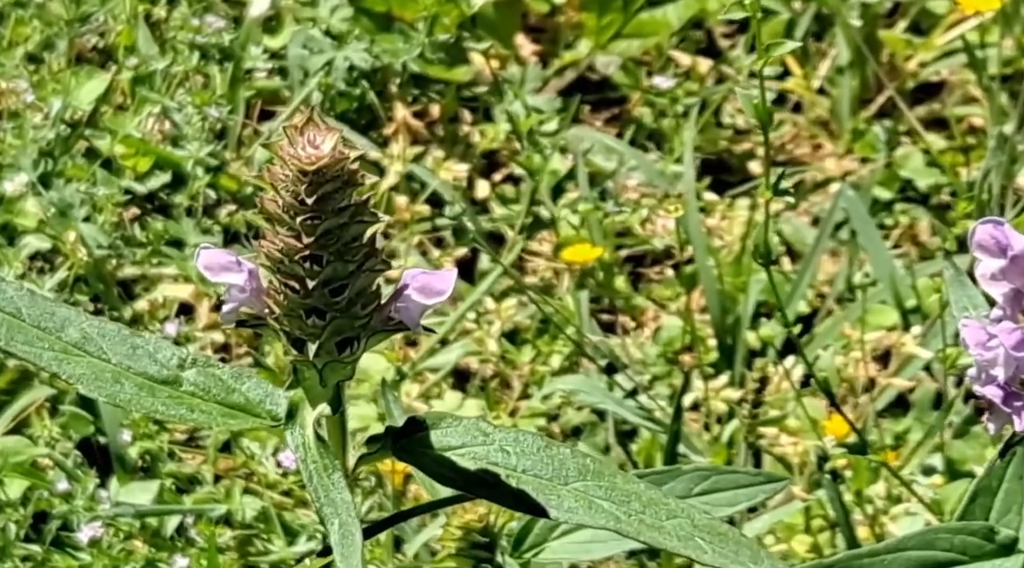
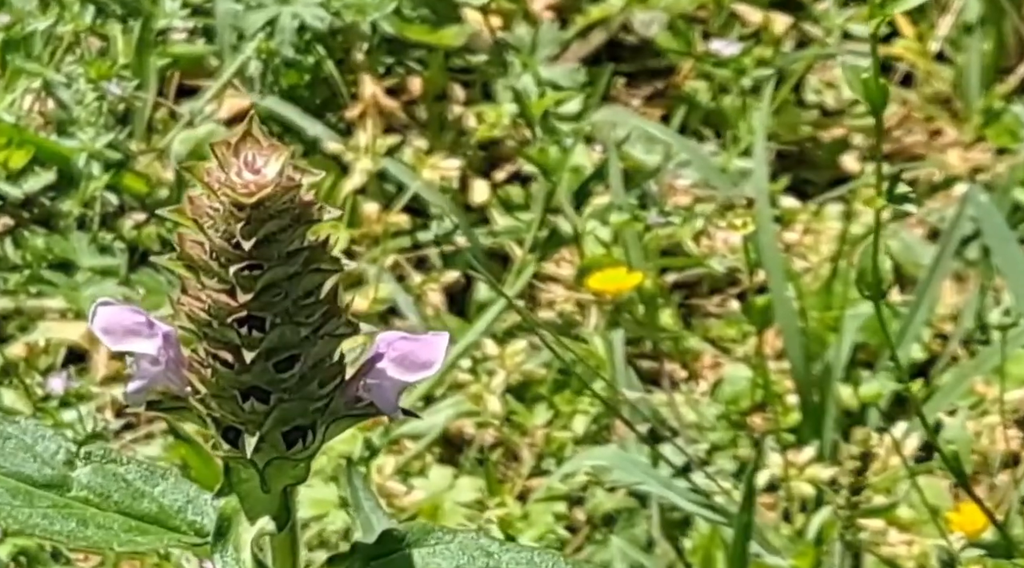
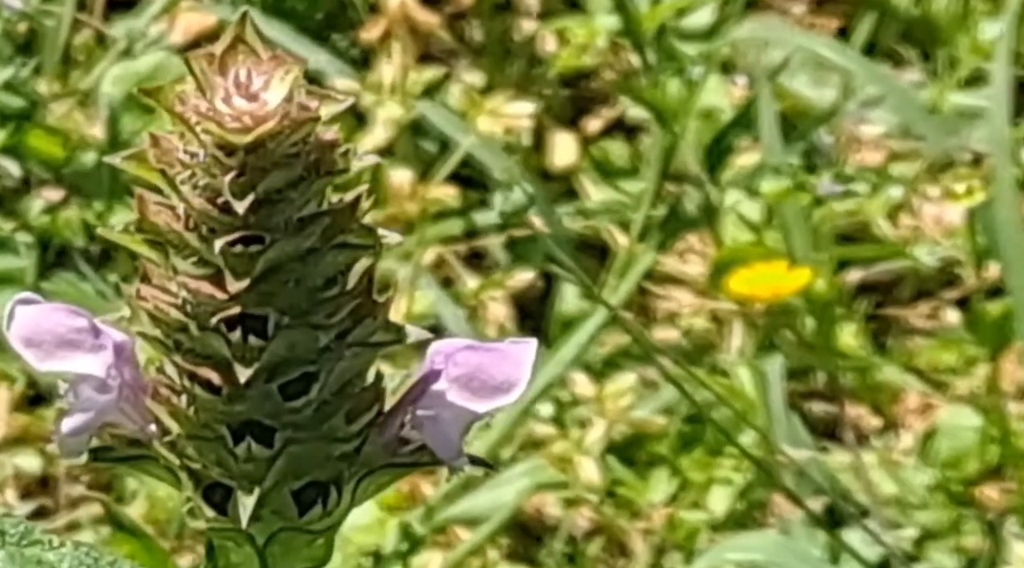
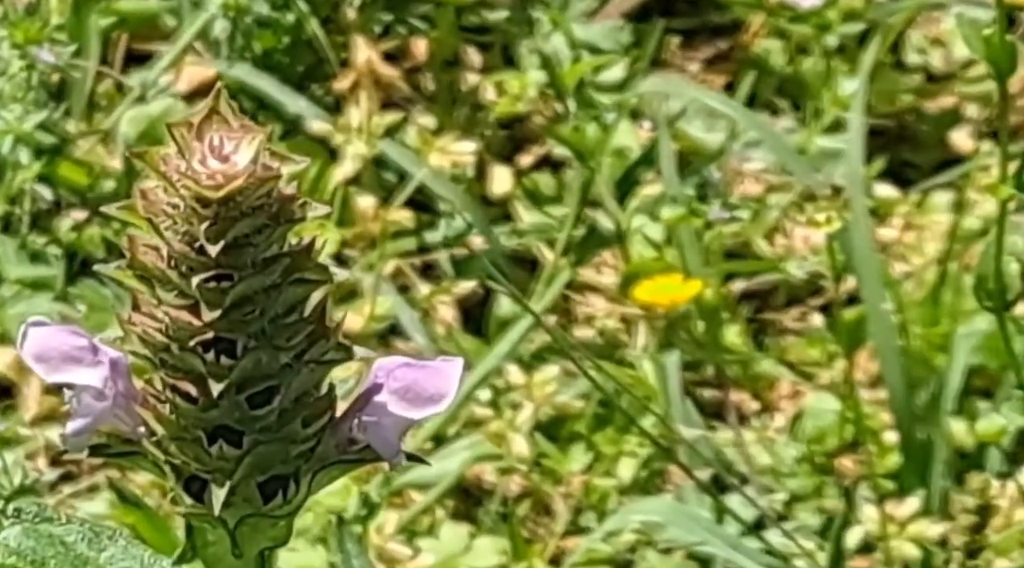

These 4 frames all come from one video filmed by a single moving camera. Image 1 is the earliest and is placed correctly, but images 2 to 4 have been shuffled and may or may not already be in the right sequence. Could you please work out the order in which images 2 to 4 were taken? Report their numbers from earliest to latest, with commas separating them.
2, 4, 3
